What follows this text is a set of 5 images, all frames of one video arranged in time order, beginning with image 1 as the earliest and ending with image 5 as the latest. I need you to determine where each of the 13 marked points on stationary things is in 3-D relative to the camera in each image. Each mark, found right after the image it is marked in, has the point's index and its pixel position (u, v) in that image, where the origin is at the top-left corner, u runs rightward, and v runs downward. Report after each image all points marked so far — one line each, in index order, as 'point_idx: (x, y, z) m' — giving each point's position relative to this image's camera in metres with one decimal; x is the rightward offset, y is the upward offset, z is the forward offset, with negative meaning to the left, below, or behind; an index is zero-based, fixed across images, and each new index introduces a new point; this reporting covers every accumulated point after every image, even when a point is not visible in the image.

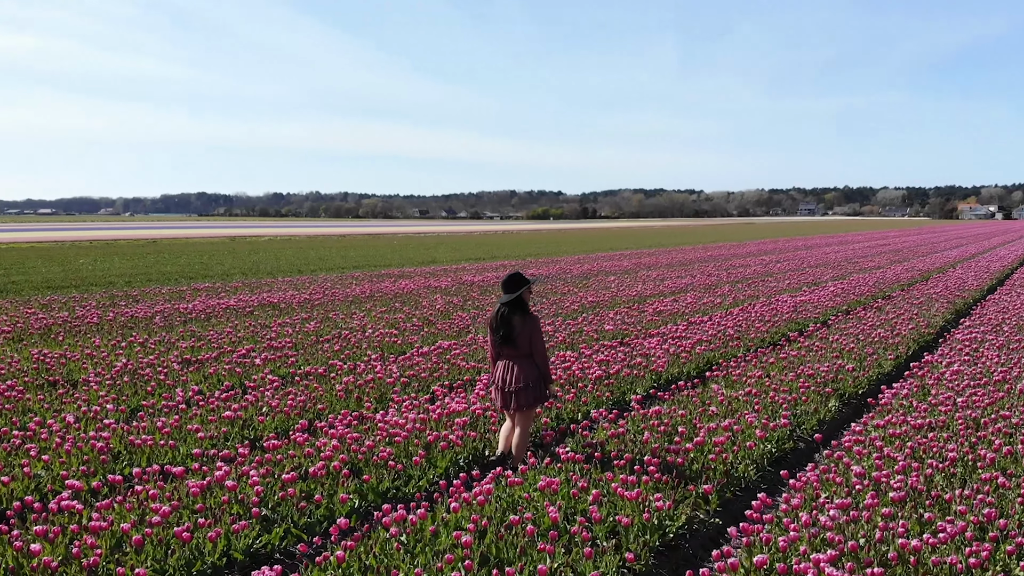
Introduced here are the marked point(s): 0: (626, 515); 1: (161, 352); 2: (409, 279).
0: (+0.7, -1.3, +5.9) m
1: (-3.7, -0.7, +10.9) m
2: (-1.8, +0.1, +18.4) m
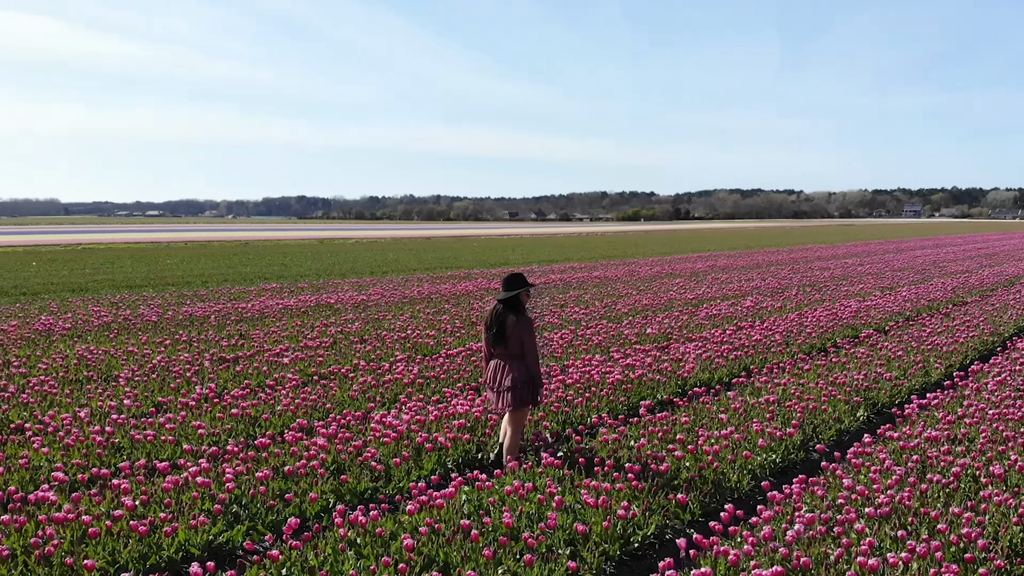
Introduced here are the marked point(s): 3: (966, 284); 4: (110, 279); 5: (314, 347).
0: (+0.4, -1.3, +5.8) m
1: (-3.4, -0.7, +11.2) m
2: (-0.7, +0.1, +18.4) m
3: (+7.8, +0.1, +17.9) m
4: (-7.6, +0.2, +19.6) m
5: (-2.2, -0.6, +11.3) m
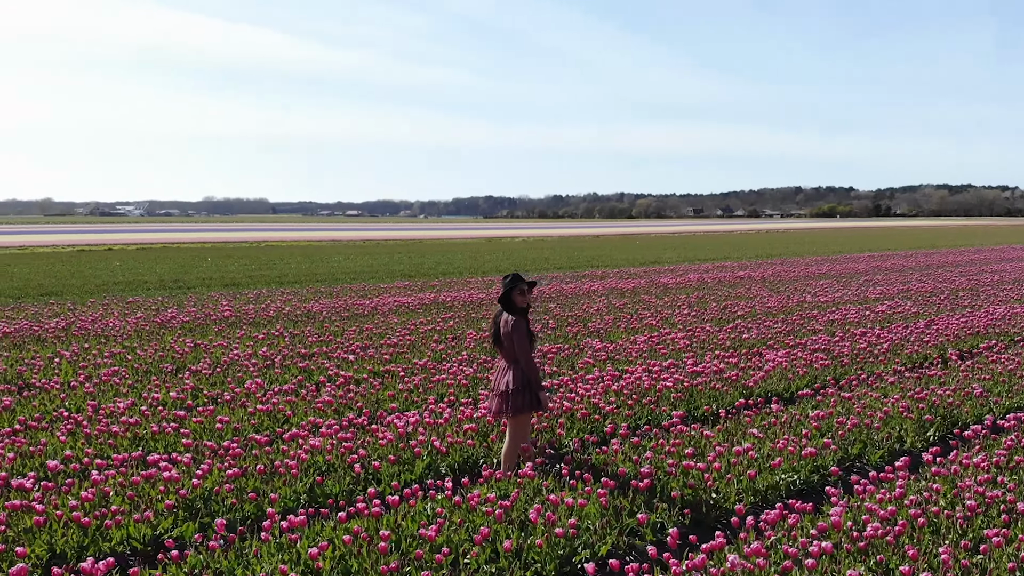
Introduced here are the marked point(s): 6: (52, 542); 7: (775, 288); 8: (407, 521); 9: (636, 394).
0: (+0.1, -1.3, +5.5) m
1: (-2.6, -0.6, +11.5) m
2: (+1.6, +0.1, +18.1) m
3: (+9.8, 0.0, +15.8) m
4: (-4.9, +0.3, +20.7) m
5: (-1.3, -0.6, +11.4) m
6: (-2.5, -1.4, +5.6) m
7: (+4.3, 0.0, +17.2) m
8: (-0.6, -1.3, +5.7) m
9: (+1.0, -0.9, +8.8) m
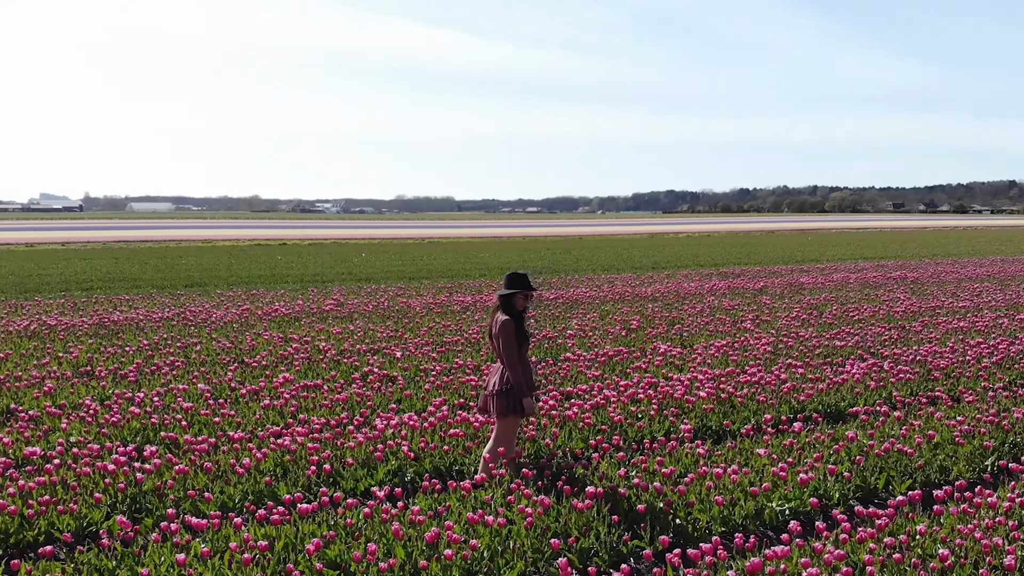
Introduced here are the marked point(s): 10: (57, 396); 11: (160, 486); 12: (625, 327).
0: (-0.5, -1.3, +5.0) m
1: (-1.8, -0.6, +11.5) m
2: (+3.6, +0.1, +17.1) m
3: (+11.2, -0.2, +13.2) m
4: (-2.2, +0.4, +20.9) m
5: (-0.6, -0.6, +11.1) m
6: (-2.9, -1.3, +5.7) m
7: (+6.1, 0.0, +15.6) m
8: (-1.0, -1.3, +5.4) m
9: (+1.2, -0.9, +8.1) m
10: (-3.8, -0.9, +8.6) m
11: (-2.1, -1.2, +6.2) m
12: (+1.3, -0.4, +11.9) m
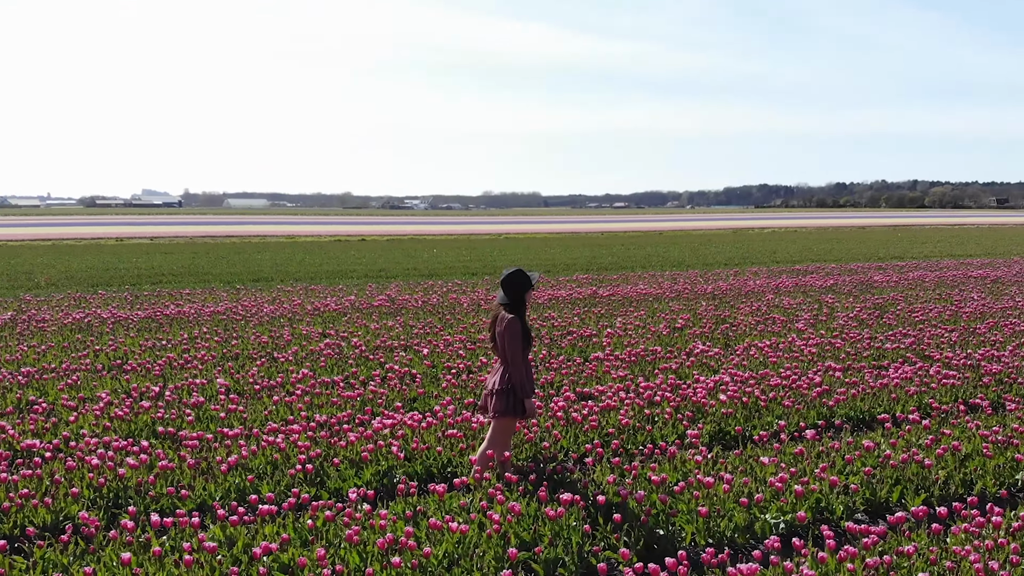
0: (-0.7, -1.3, +4.9) m
1: (-1.4, -0.5, +11.4) m
2: (+4.5, +0.1, +16.4) m
3: (+11.7, -0.2, +11.8) m
4: (-0.9, +0.4, +20.8) m
5: (-0.2, -0.5, +11.0) m
6: (-3.1, -1.3, +5.7) m
7: (+6.9, 0.0, +14.8) m
8: (-1.2, -1.2, +5.3) m
9: (+1.3, -0.9, +7.7) m
10: (-3.6, -0.9, +8.7) m
11: (-2.2, -1.1, +6.2) m
12: (+1.8, -0.4, +11.5) m
